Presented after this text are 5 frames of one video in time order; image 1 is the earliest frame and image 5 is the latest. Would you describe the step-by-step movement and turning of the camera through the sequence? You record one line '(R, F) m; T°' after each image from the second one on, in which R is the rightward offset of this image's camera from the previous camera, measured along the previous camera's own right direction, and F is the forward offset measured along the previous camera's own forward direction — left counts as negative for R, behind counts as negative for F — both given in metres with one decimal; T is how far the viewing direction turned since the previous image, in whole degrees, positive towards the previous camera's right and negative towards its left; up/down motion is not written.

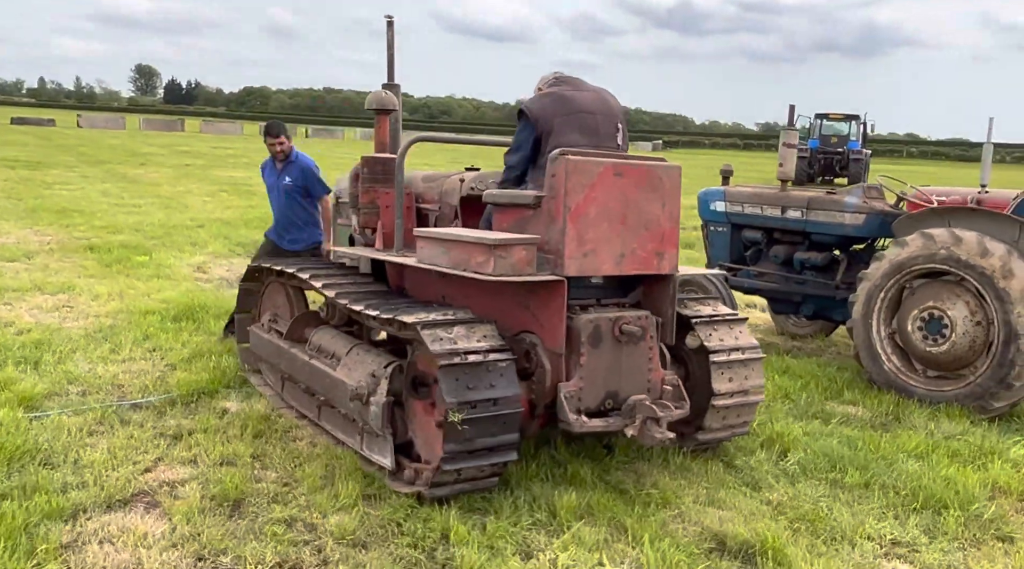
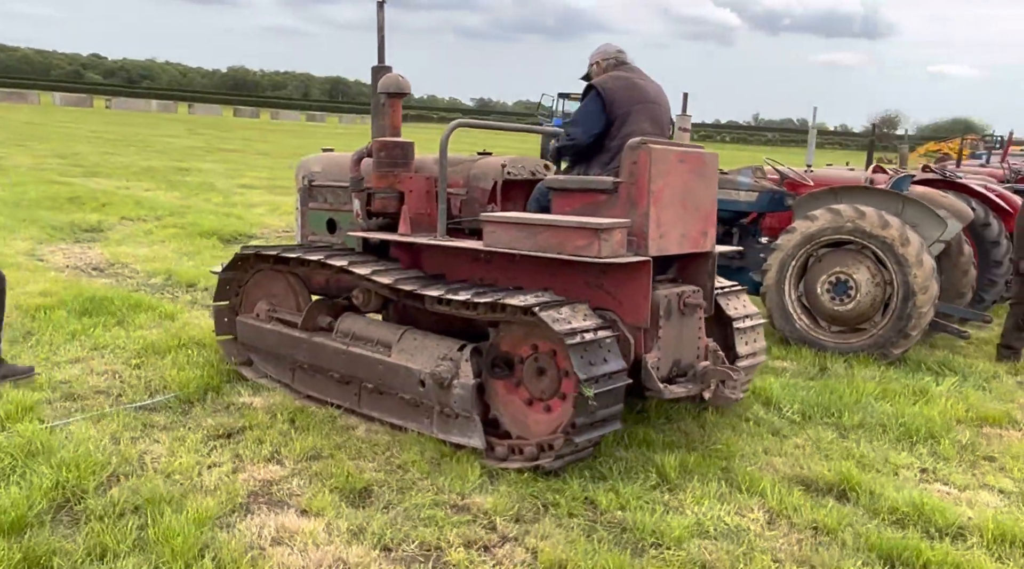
(-1.5, 0.0) m; +15°
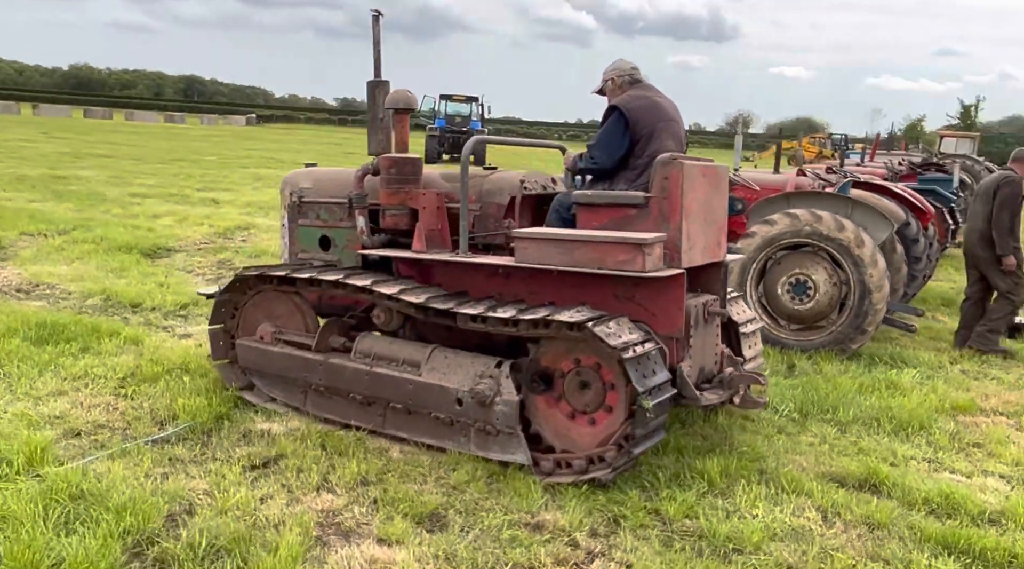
(-0.7, 0.0) m; +7°
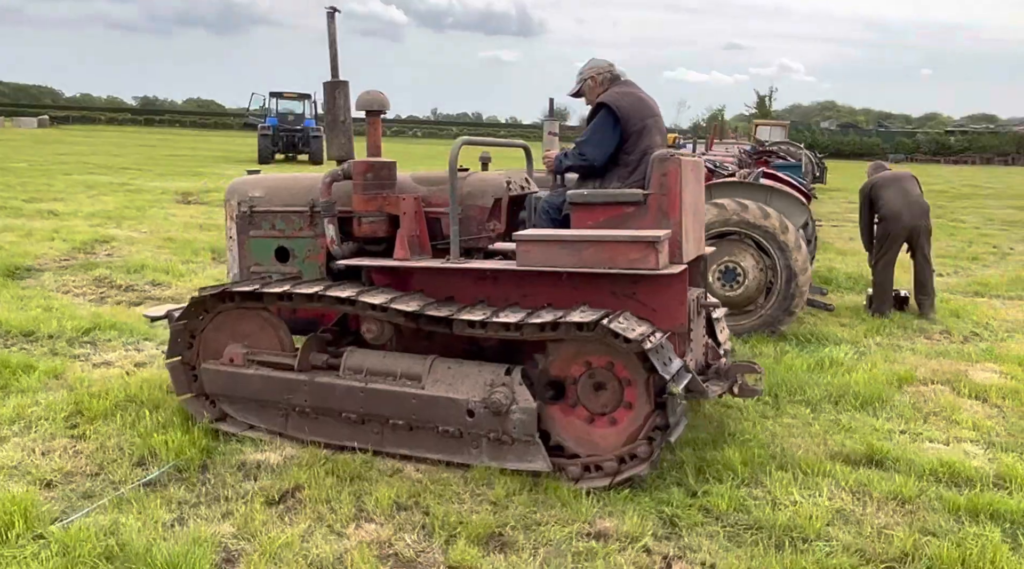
(-0.8, +0.2) m; +10°
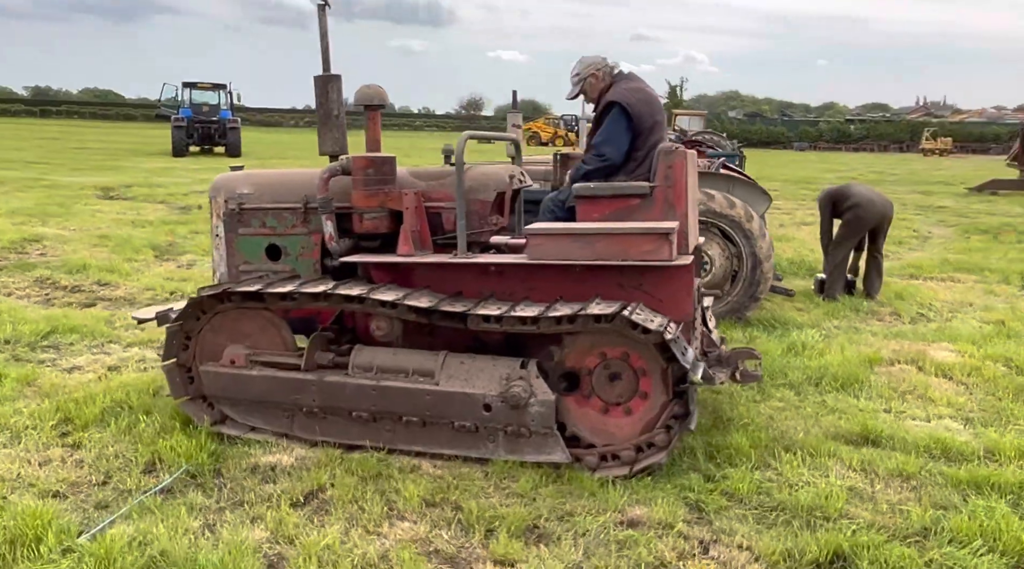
(-0.4, 0.0) m; +5°
